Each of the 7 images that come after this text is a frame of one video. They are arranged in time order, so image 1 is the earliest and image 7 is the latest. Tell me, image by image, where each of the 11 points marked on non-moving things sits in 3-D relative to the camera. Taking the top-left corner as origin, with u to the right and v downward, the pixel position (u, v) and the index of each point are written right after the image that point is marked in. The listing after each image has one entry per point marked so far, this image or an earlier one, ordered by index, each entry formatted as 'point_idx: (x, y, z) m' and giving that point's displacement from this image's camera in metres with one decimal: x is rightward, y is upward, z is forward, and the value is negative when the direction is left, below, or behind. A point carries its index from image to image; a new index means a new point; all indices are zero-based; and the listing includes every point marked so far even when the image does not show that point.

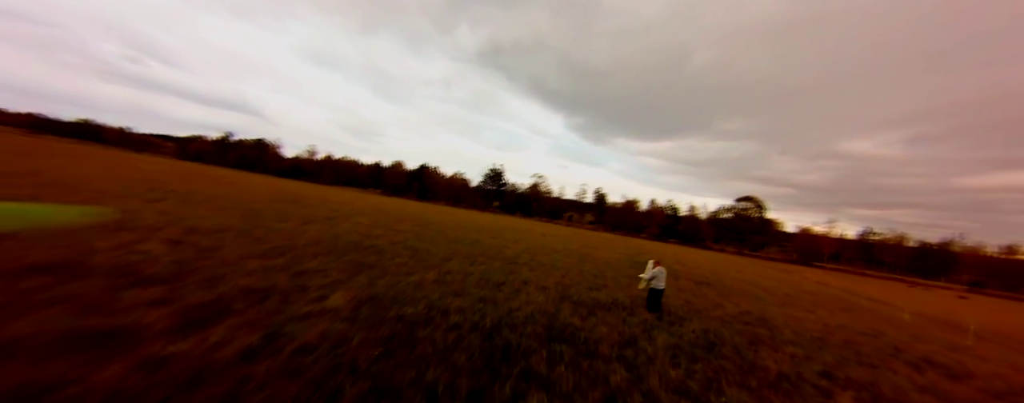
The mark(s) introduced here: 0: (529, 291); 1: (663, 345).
0: (+0.9, -4.5, +13.9) m
1: (+5.4, -5.0, +9.8) m
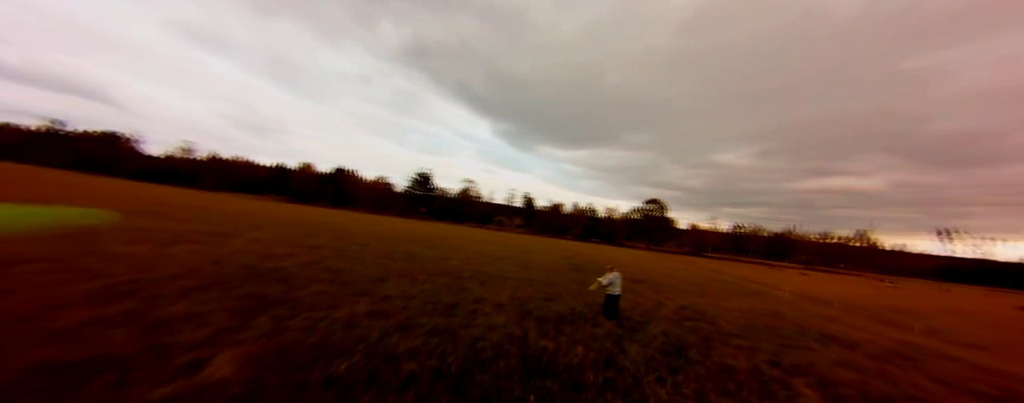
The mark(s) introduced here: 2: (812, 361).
0: (-1.0, -4.9, +12.3) m
1: (+4.3, -5.2, +9.4) m
2: (+10.7, -5.8, +10.1) m
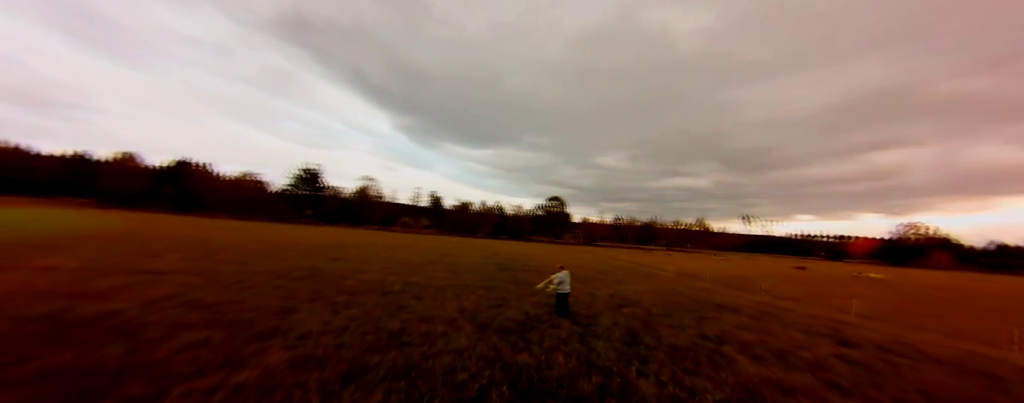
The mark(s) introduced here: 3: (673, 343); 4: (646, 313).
0: (-2.5, -5.0, +10.7) m
1: (+3.4, -5.3, +9.7) m
2: (+9.3, -5.8, +12.5) m
3: (+6.4, -5.6, +11.0) m
4: (+7.5, -6.1, +15.4) m
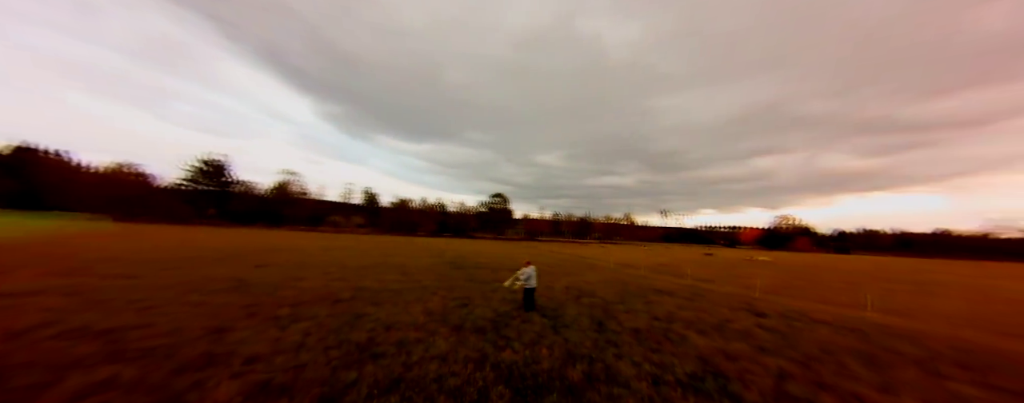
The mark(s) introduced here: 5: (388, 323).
0: (-3.3, -4.9, +10.1) m
1: (+2.7, -5.2, +10.3) m
2: (+7.9, -5.6, +14.3) m
3: (+5.3, -5.5, +12.2) m
4: (+5.5, -6.0, +16.8) m
5: (-5.1, -5.0, +11.5) m
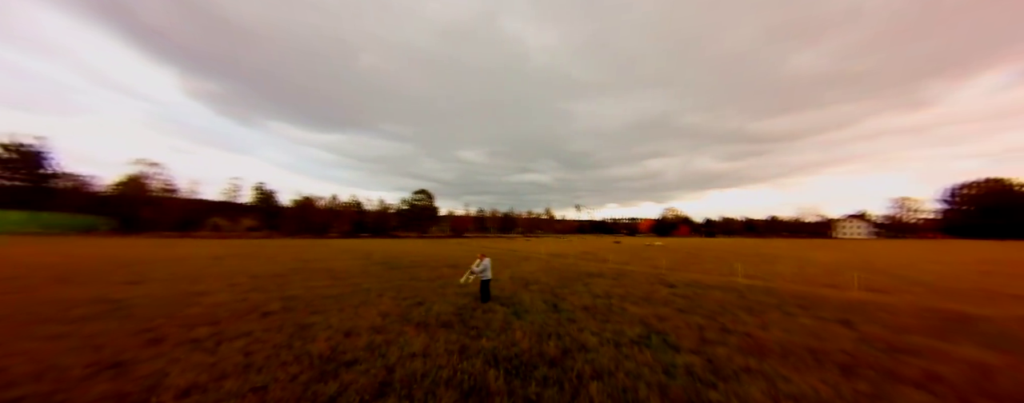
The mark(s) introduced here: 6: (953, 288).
0: (-4.3, -4.8, +9.6) m
1: (+1.5, -5.0, +11.4) m
2: (+5.5, -5.3, +16.6) m
3: (+3.5, -5.2, +13.9) m
4: (+2.5, -5.6, +18.4) m
5: (-6.3, -4.8, +10.5) m
6: (+30.0, -5.8, +18.9) m
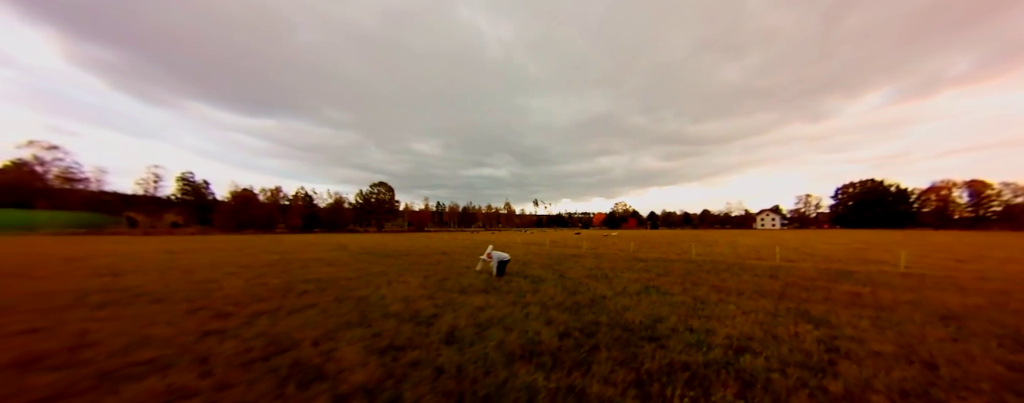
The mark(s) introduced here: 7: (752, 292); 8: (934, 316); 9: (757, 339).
0: (-2.7, -4.1, +11.4) m
1: (+2.7, -4.2, +14.1) m
2: (+5.9, -4.5, +19.7) m
3: (+4.4, -4.4, +16.8) m
4: (+2.7, -4.8, +21.1) m
5: (-4.9, -4.1, +12.0) m
6: (+29.8, -5.1, +25.6) m
7: (+10.5, -3.9, +12.1) m
8: (+14.1, -3.9, +9.2) m
9: (+6.4, -3.5, +7.3) m
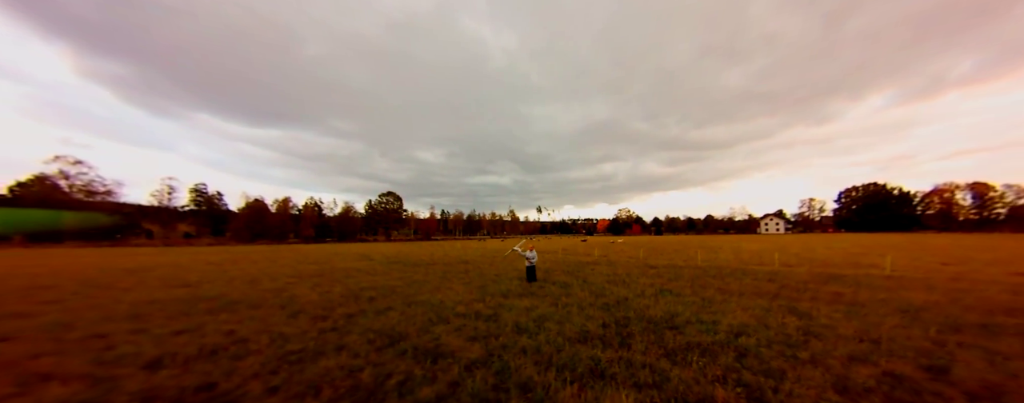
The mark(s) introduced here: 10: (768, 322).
0: (-0.7, -5.0, +13.9) m
1: (+4.7, -5.2, +16.4) m
2: (+7.9, -5.6, +22.1) m
3: (+6.4, -5.4, +19.2) m
4: (+4.7, -5.9, +23.5) m
5: (-2.9, -5.1, +14.5) m
6: (+31.9, -6.0, +27.7) m
7: (+12.5, -4.8, +14.5) m
8: (+16.0, -4.6, +11.5) m
9: (+8.3, -4.3, +9.7) m
10: (+9.3, -4.4, +10.2) m
